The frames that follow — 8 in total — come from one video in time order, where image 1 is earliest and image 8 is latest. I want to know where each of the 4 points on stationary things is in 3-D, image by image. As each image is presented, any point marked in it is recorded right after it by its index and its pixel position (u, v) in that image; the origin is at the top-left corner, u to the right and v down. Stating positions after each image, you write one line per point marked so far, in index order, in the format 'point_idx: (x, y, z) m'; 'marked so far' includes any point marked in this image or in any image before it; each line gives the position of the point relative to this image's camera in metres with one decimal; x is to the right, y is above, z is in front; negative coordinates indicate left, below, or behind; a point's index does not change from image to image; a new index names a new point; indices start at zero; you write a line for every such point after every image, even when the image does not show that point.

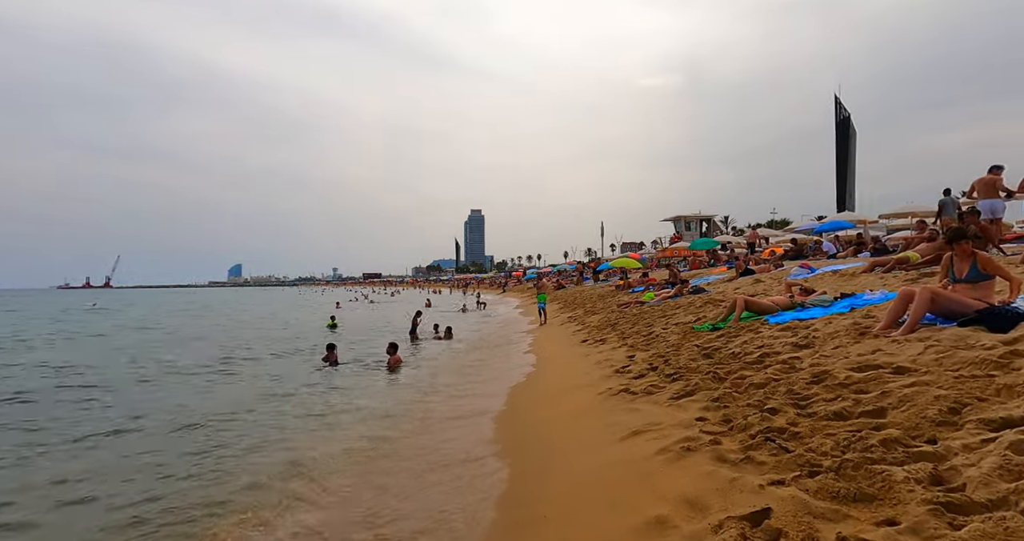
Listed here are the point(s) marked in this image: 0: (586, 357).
0: (+1.3, -1.6, +9.5) m
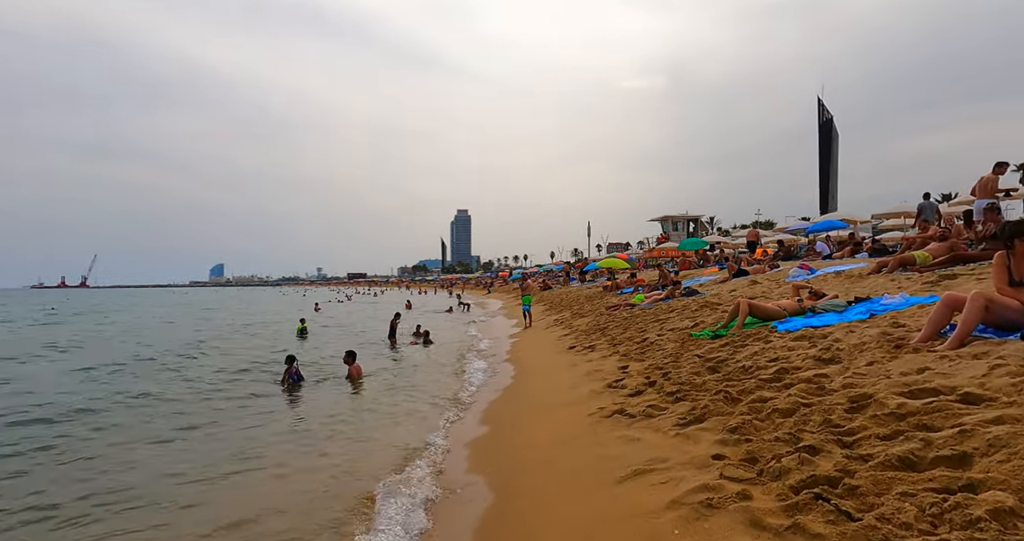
0: (+1.0, -1.6, +8.7) m
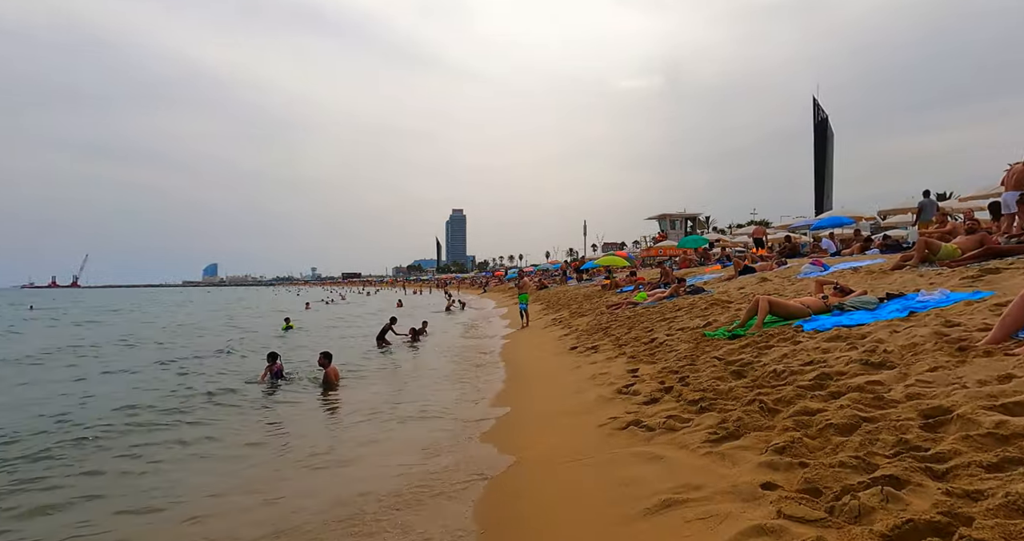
0: (+1.0, -1.5, +8.1) m
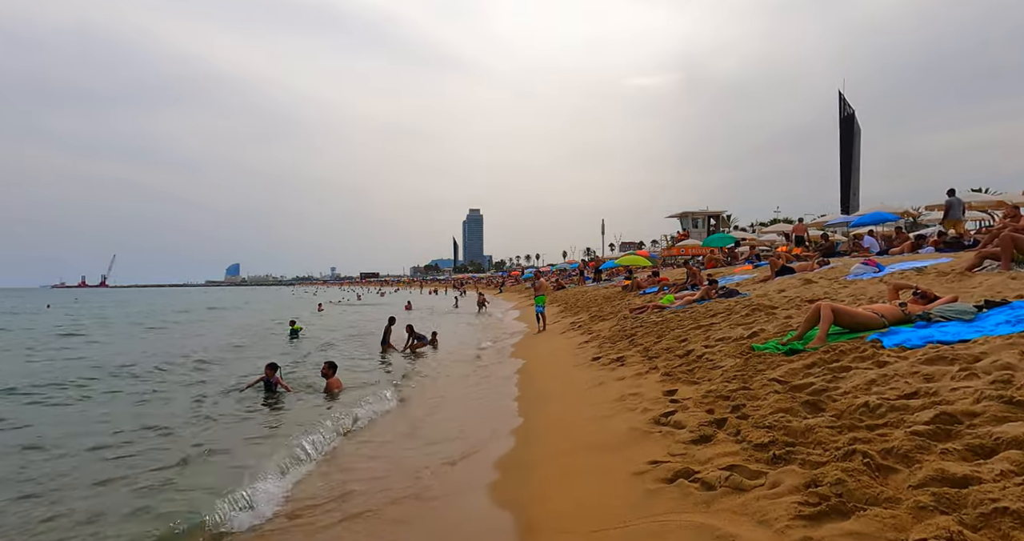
0: (+1.1, -1.5, +7.0) m
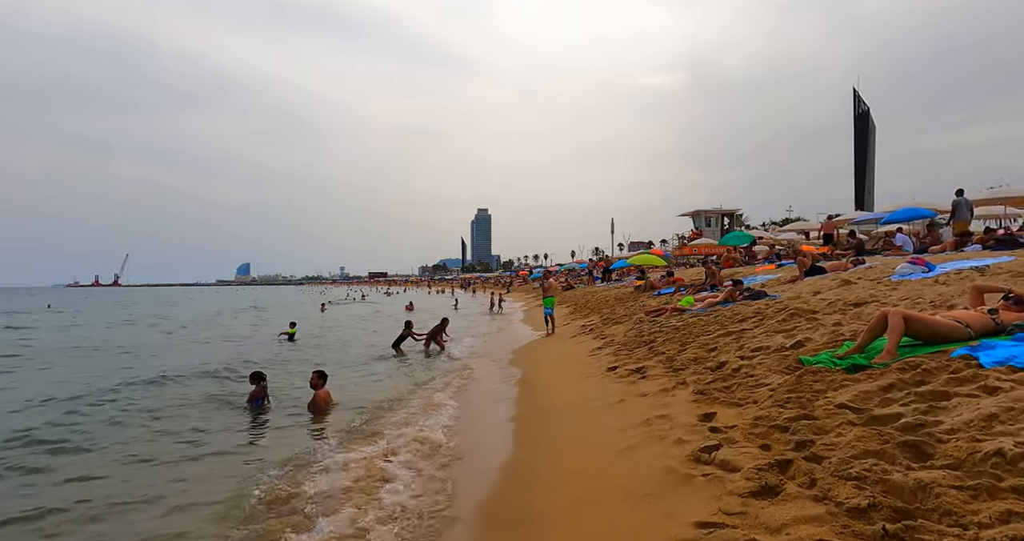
0: (+1.2, -1.5, +6.0) m
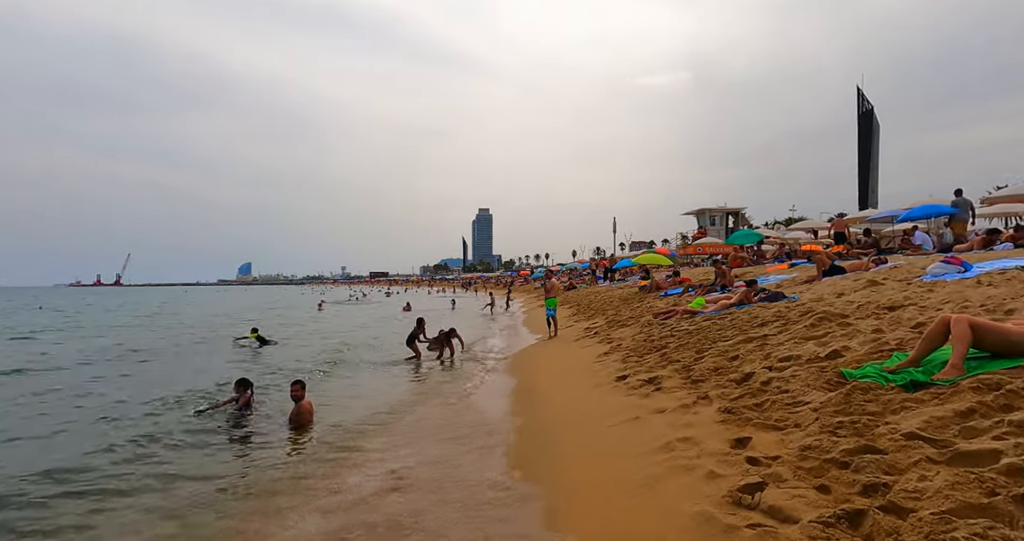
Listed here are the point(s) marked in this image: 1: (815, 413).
0: (+1.2, -1.5, +5.3) m
1: (+2.3, -1.1, +4.1) m
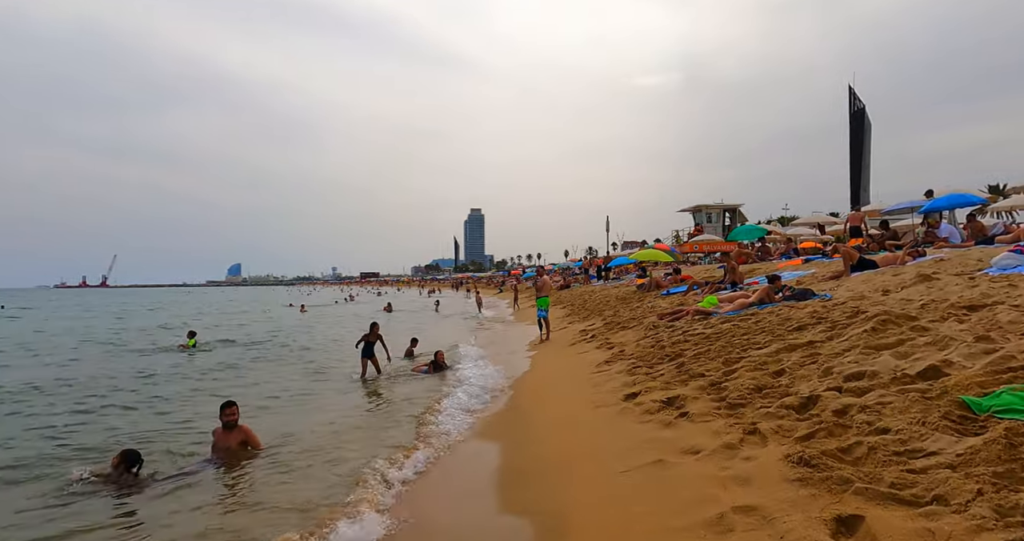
0: (+1.0, -1.4, +3.8) m
1: (+2.1, -1.0, +2.5) m
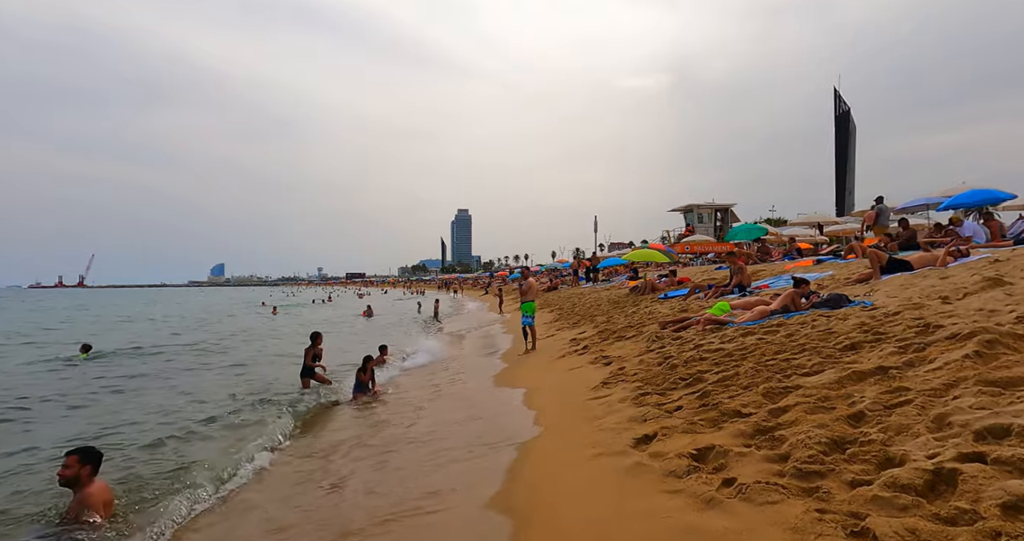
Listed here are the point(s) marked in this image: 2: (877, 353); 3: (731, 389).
0: (+0.8, -1.4, +2.2) m
1: (+2.0, -1.0, +1.0) m
2: (+3.3, -0.7, +4.9) m
3: (+2.1, -1.1, +5.2) m
